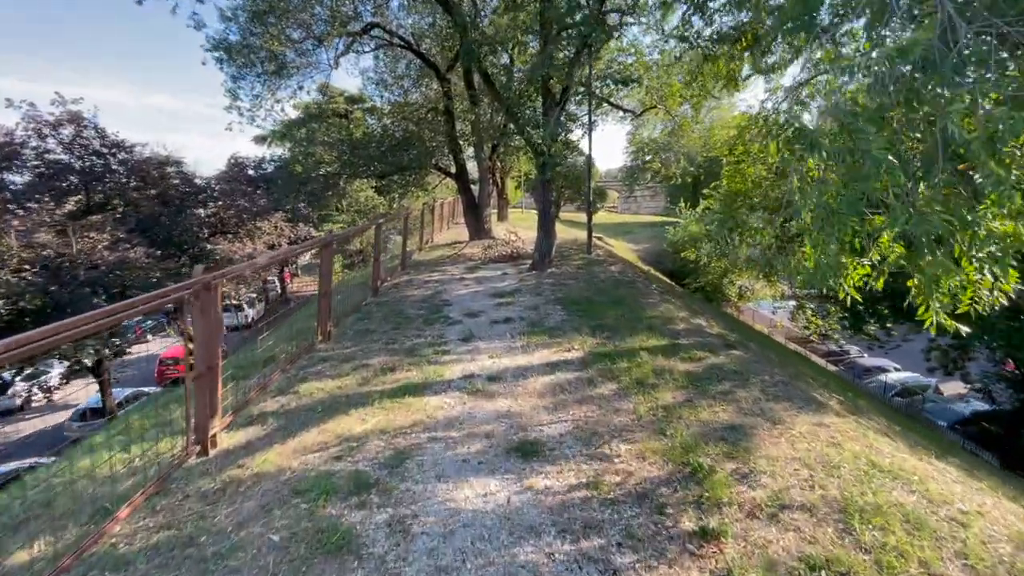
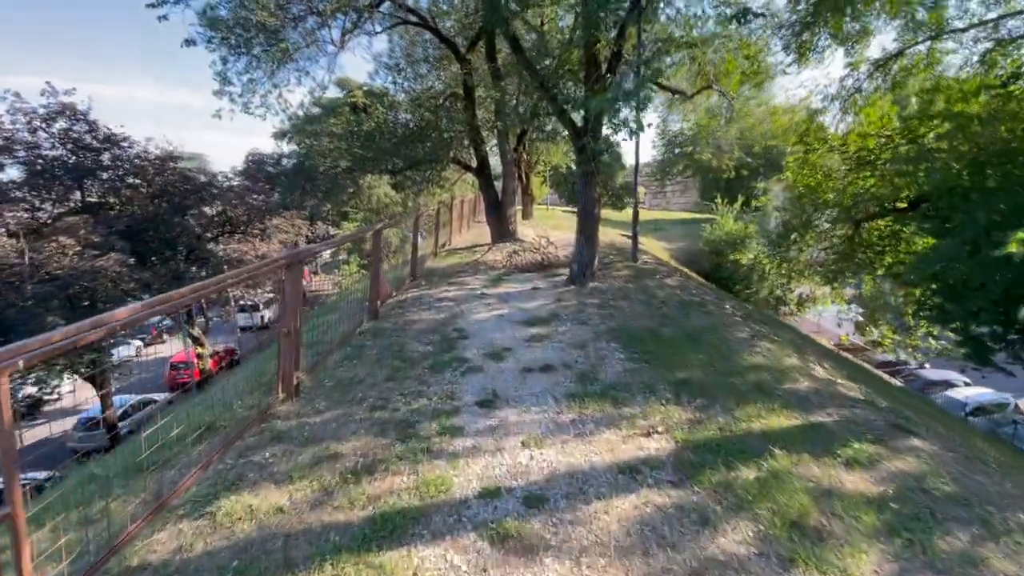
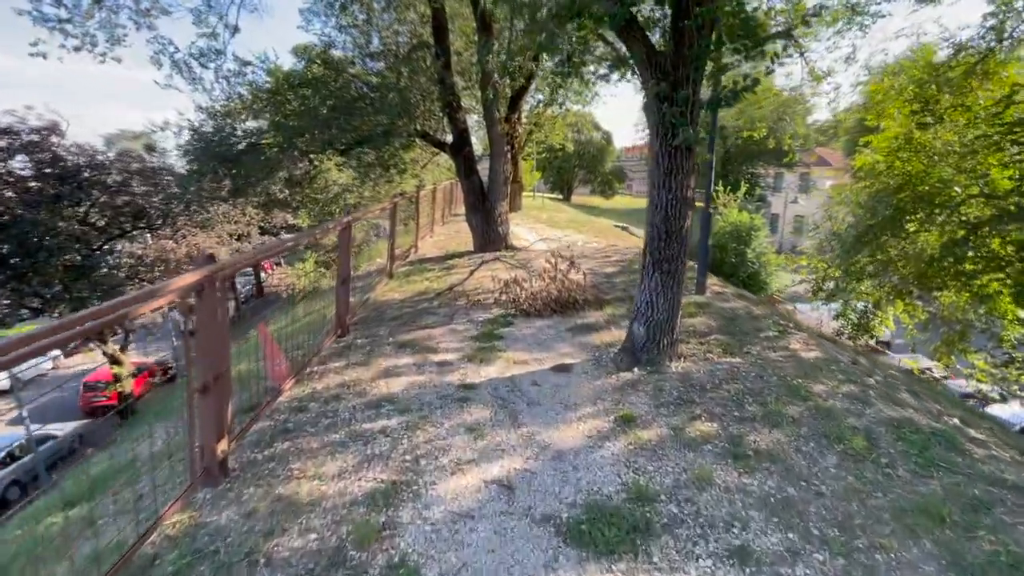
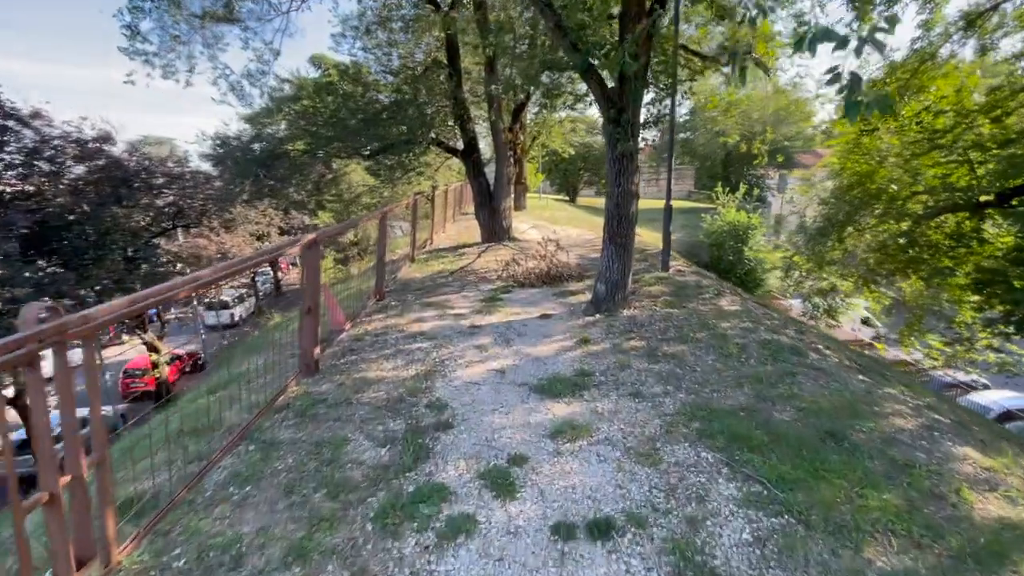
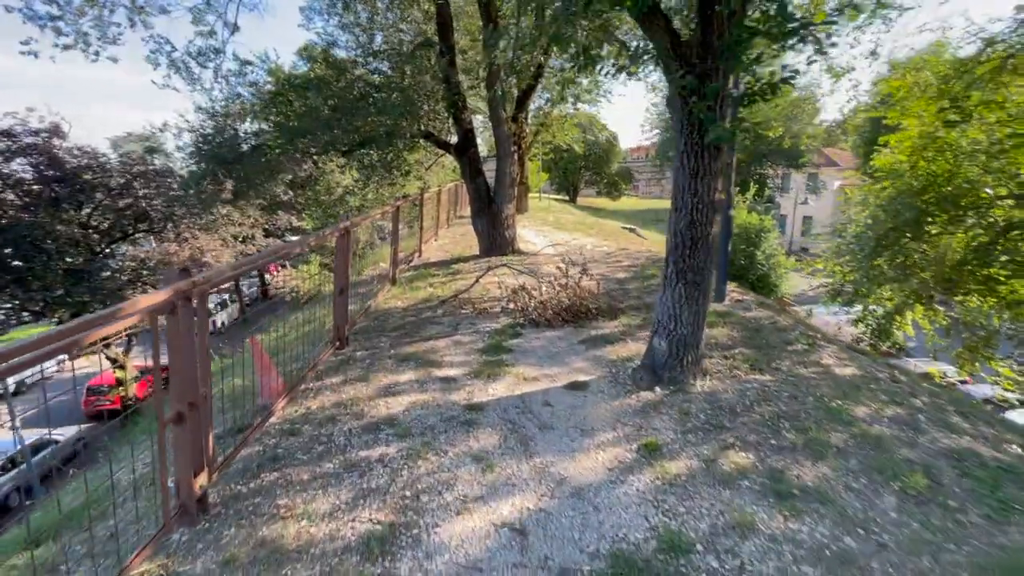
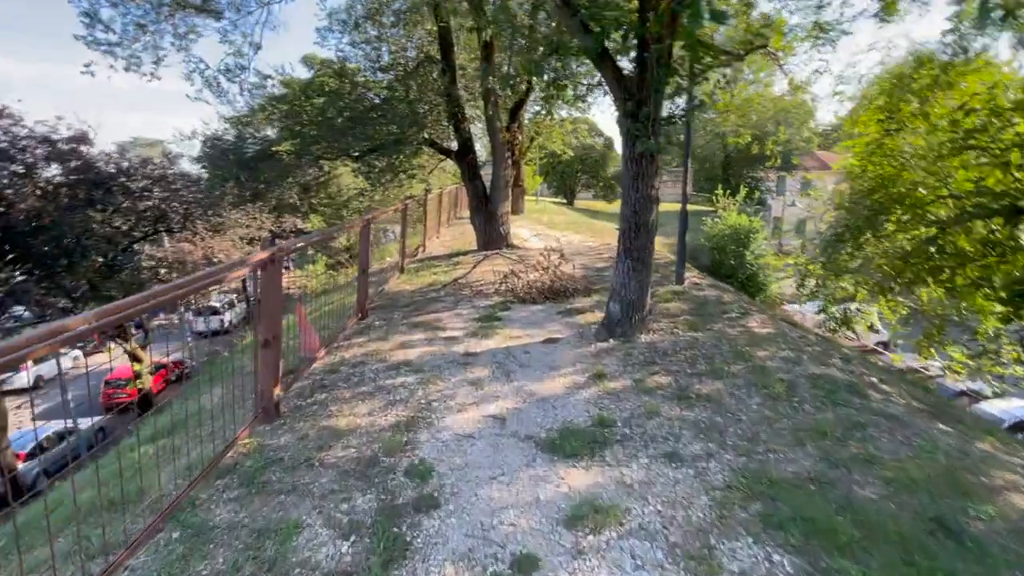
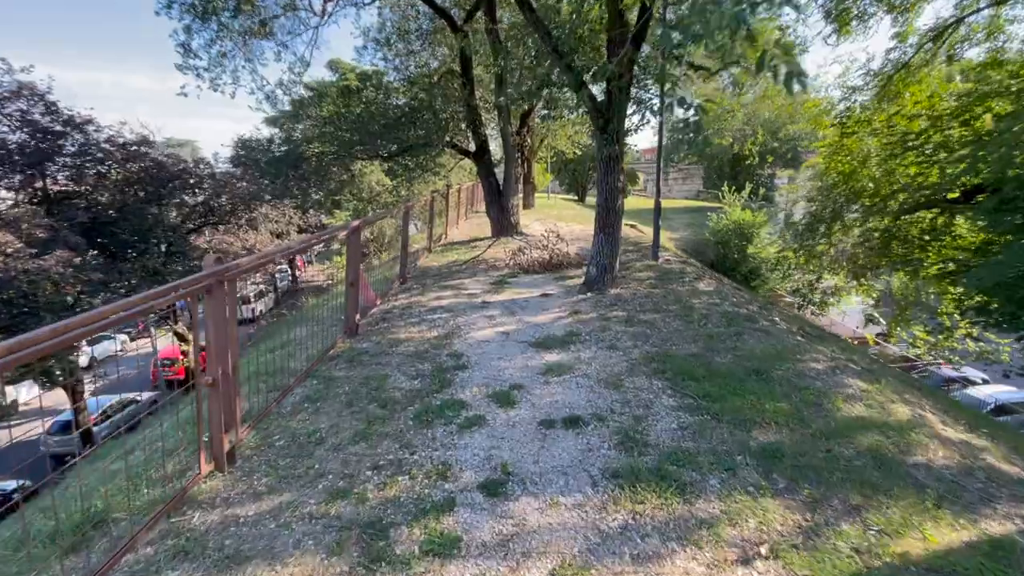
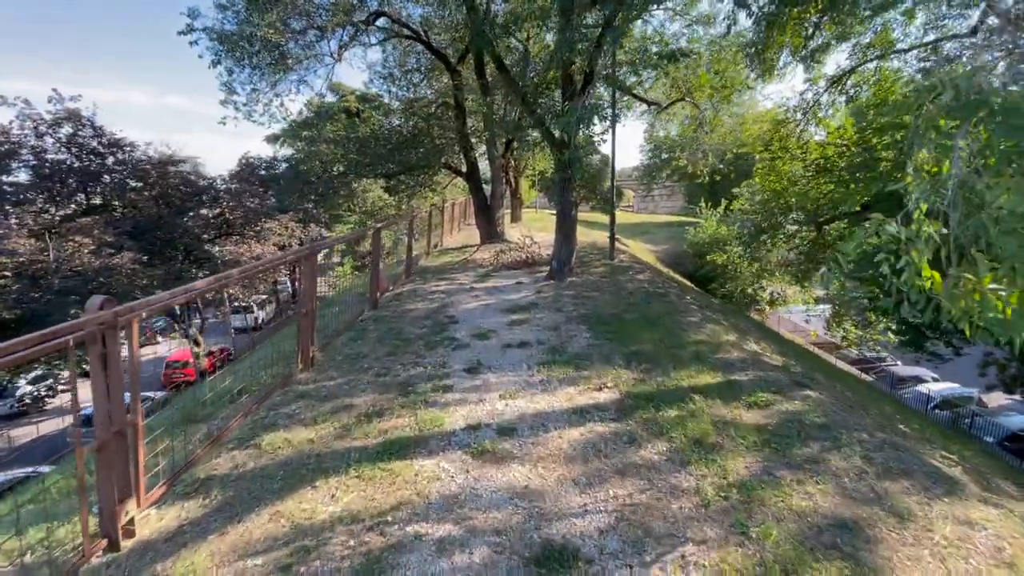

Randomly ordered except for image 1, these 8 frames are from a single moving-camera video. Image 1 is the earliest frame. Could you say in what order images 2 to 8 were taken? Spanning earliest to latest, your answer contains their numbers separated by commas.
8, 2, 7, 4, 6, 3, 5
